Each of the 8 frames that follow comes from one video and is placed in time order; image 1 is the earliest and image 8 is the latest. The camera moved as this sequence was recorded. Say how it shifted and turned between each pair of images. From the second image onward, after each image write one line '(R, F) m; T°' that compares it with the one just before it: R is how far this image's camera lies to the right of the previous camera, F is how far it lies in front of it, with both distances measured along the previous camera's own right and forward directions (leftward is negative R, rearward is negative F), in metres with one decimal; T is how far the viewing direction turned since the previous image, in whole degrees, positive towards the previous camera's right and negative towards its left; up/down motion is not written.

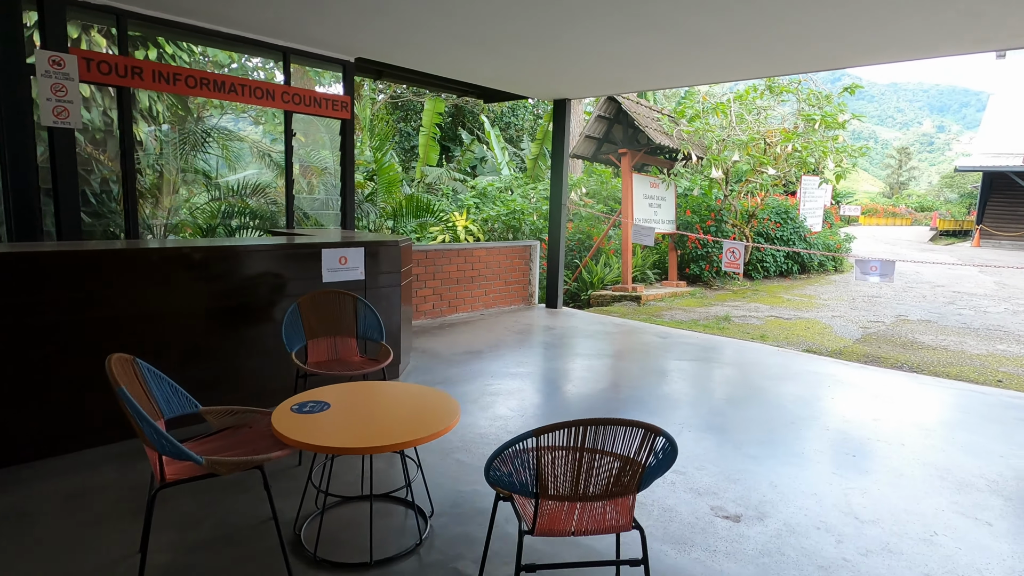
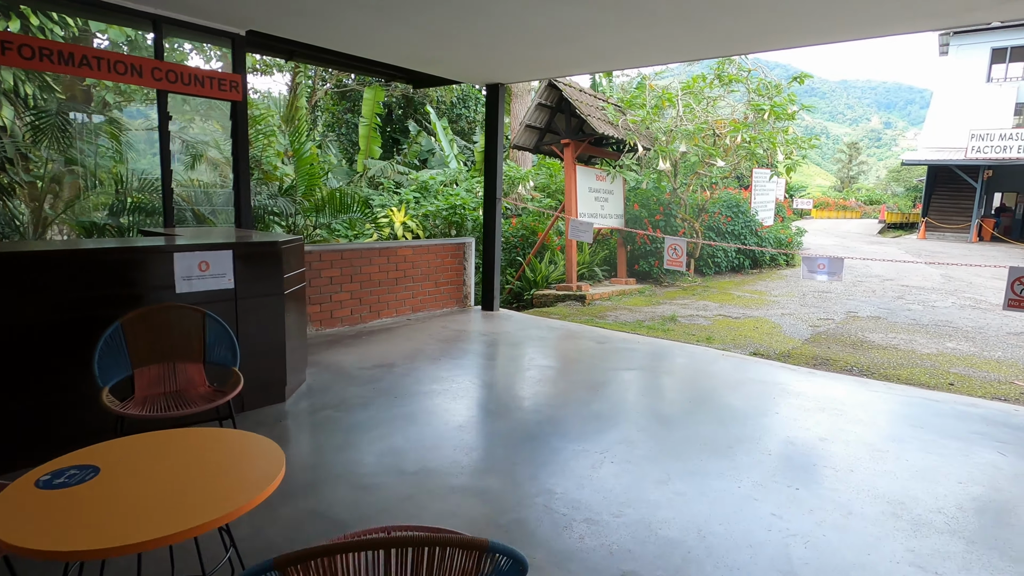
(+0.3, +0.5) m; +3°
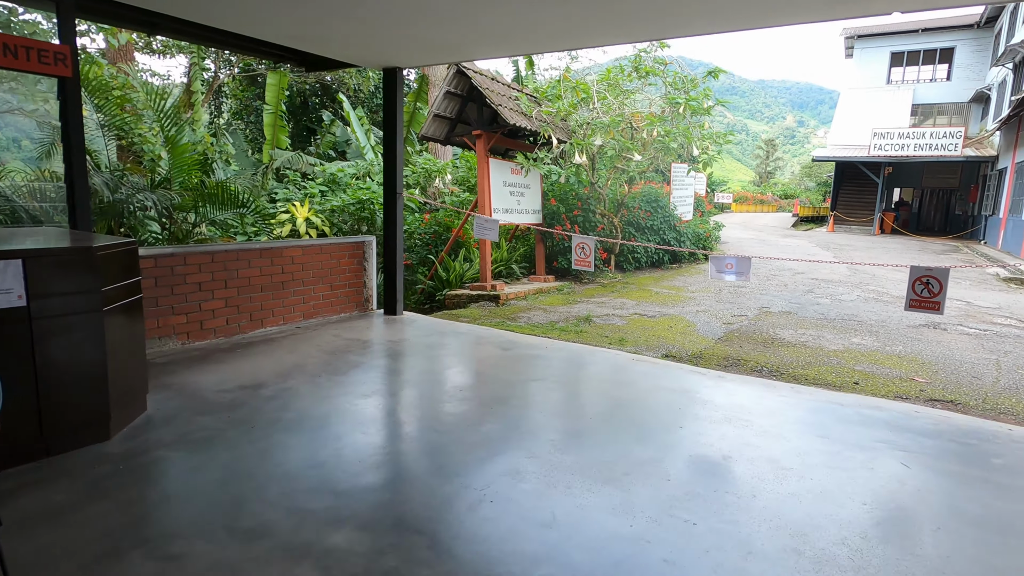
(+0.3, +0.4) m; +6°
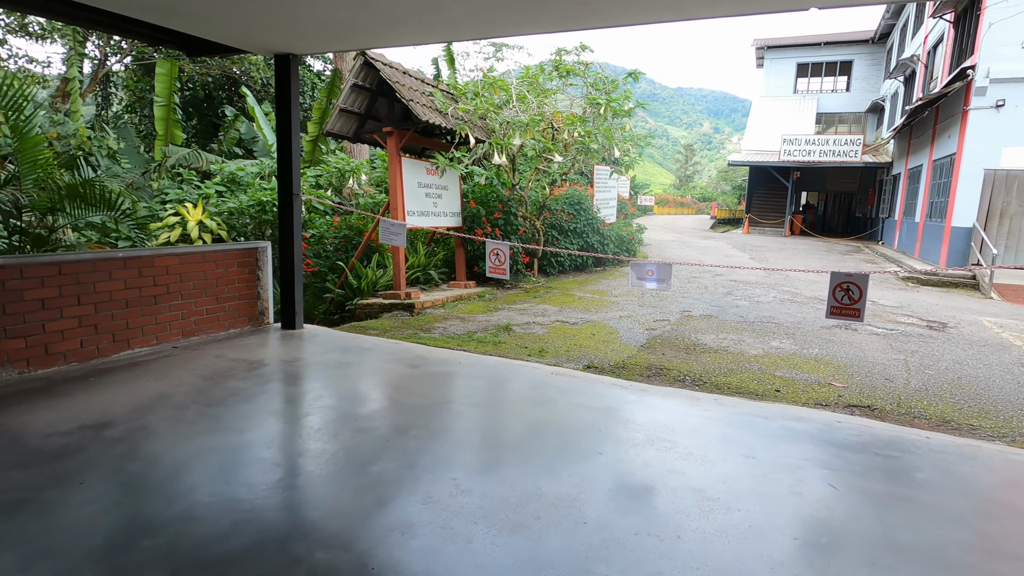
(+0.2, +0.4) m; +7°
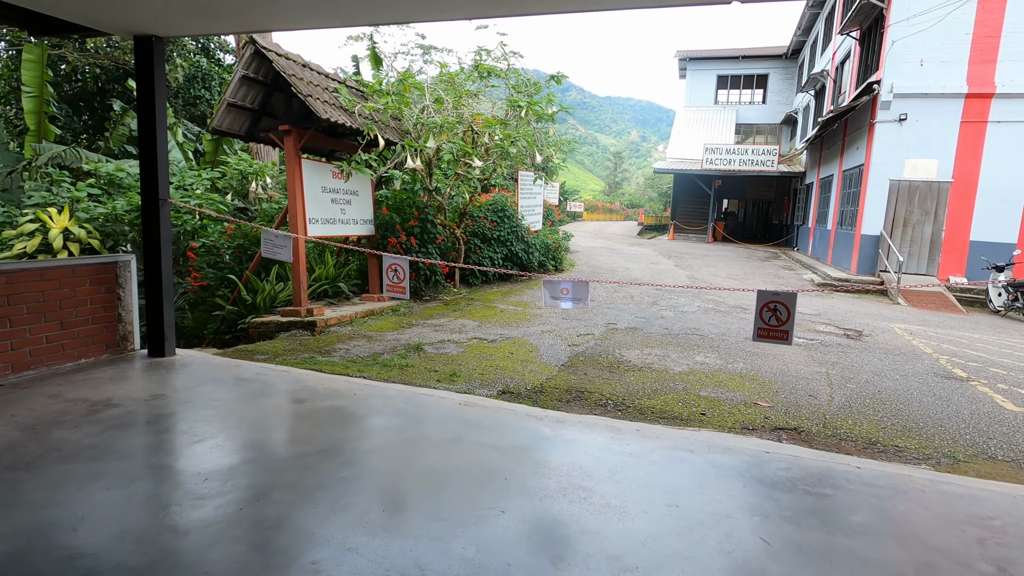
(+0.2, +0.4) m; +6°
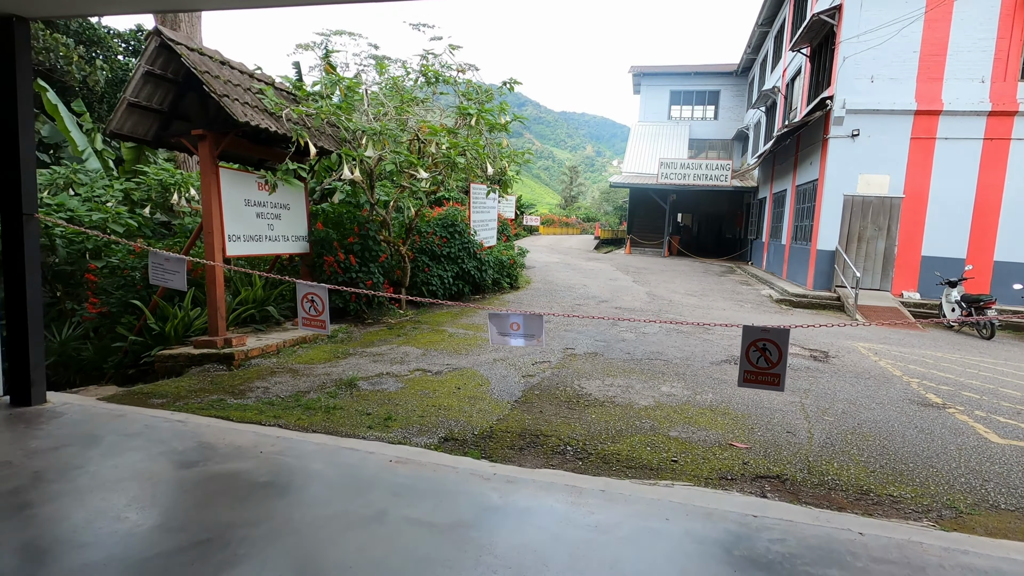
(+0.1, +0.6) m; +4°
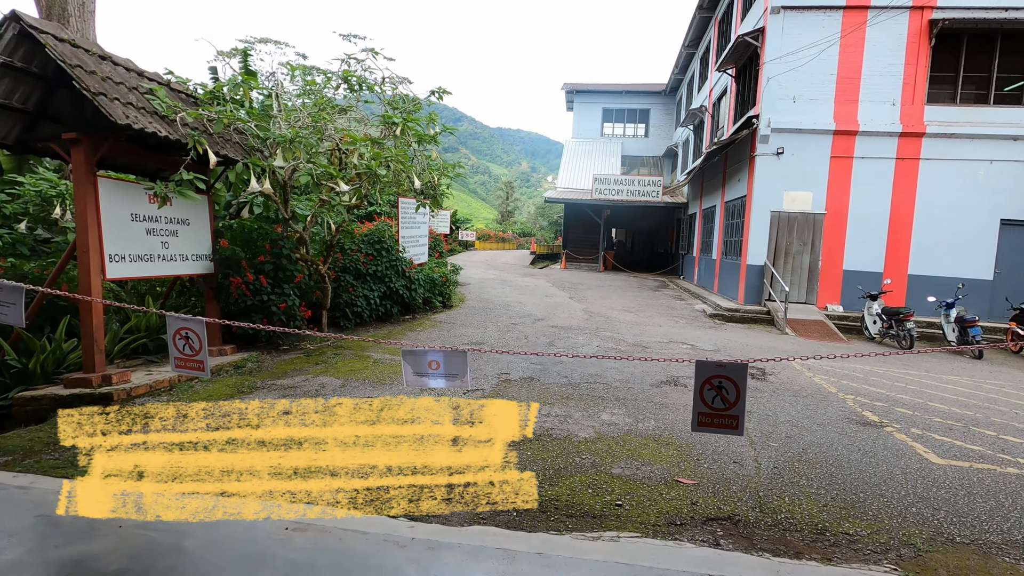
(+0.1, +0.4) m; +6°
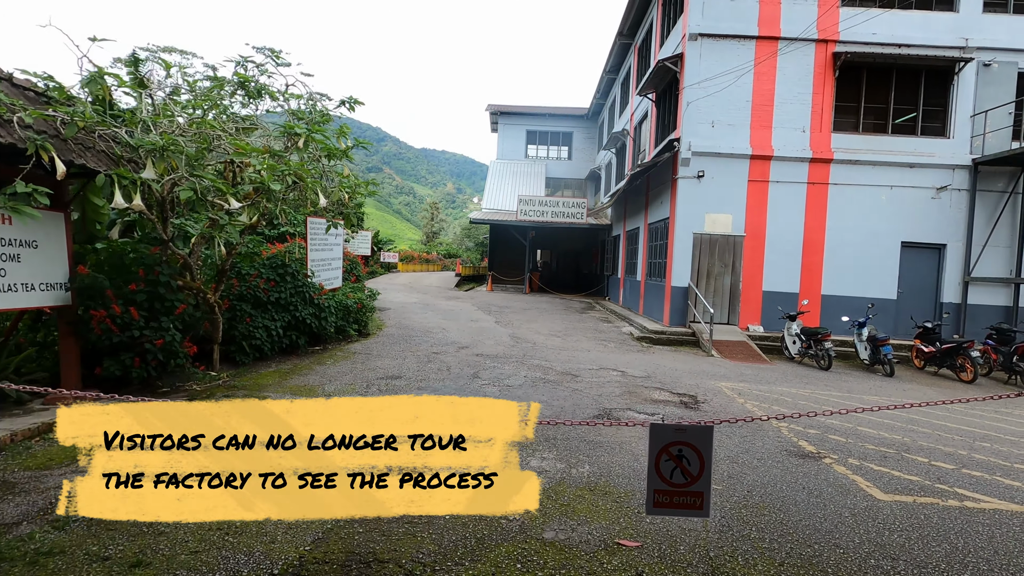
(+0.1, +0.5) m; +7°
